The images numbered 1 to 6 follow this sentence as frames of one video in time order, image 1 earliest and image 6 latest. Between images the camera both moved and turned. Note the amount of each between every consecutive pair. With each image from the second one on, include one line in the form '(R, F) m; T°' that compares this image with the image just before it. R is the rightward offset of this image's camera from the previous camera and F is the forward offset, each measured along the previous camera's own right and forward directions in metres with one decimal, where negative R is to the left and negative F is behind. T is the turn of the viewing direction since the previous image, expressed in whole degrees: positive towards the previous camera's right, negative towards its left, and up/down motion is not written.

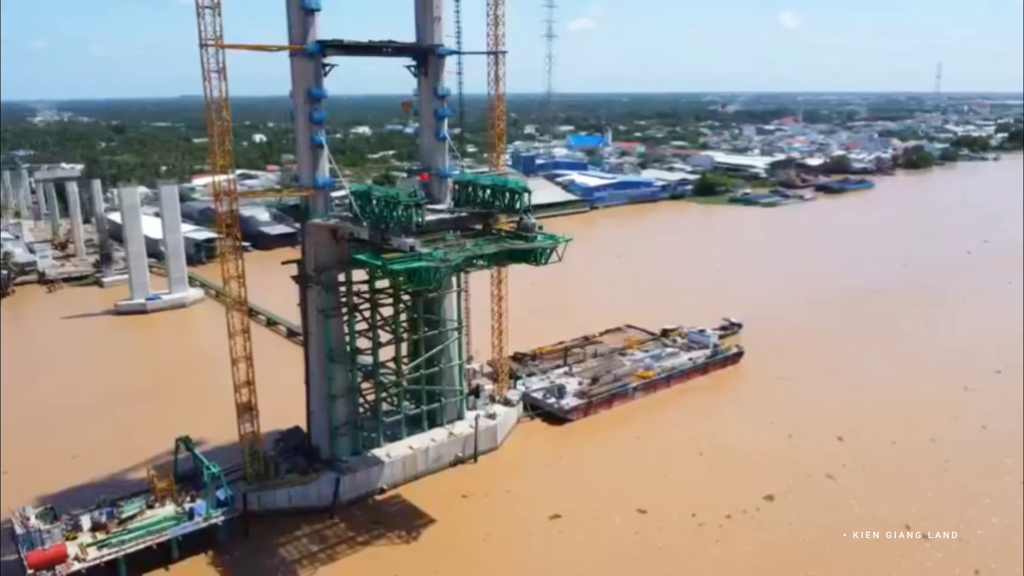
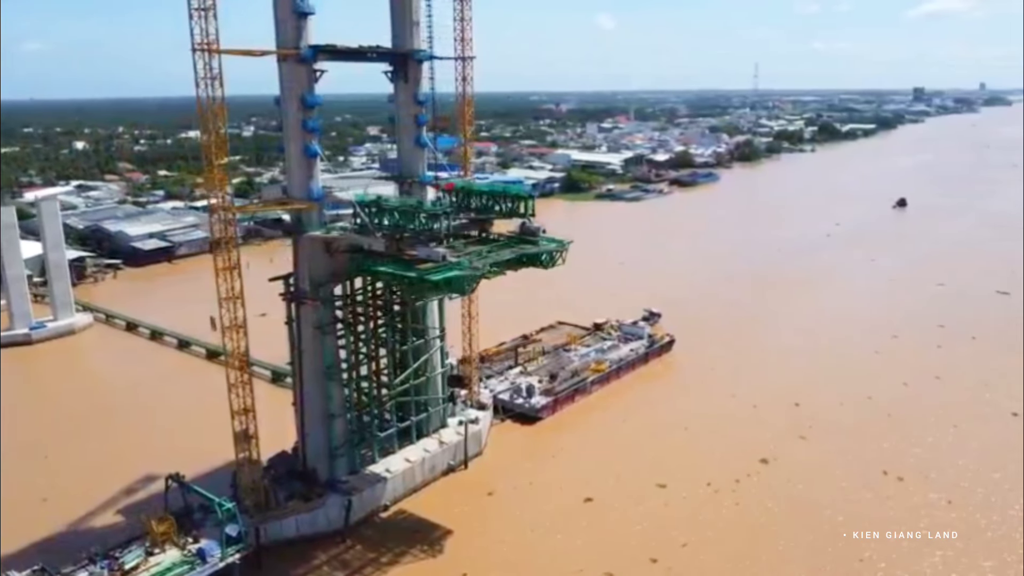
(-2.7, +0.2) m; +12°
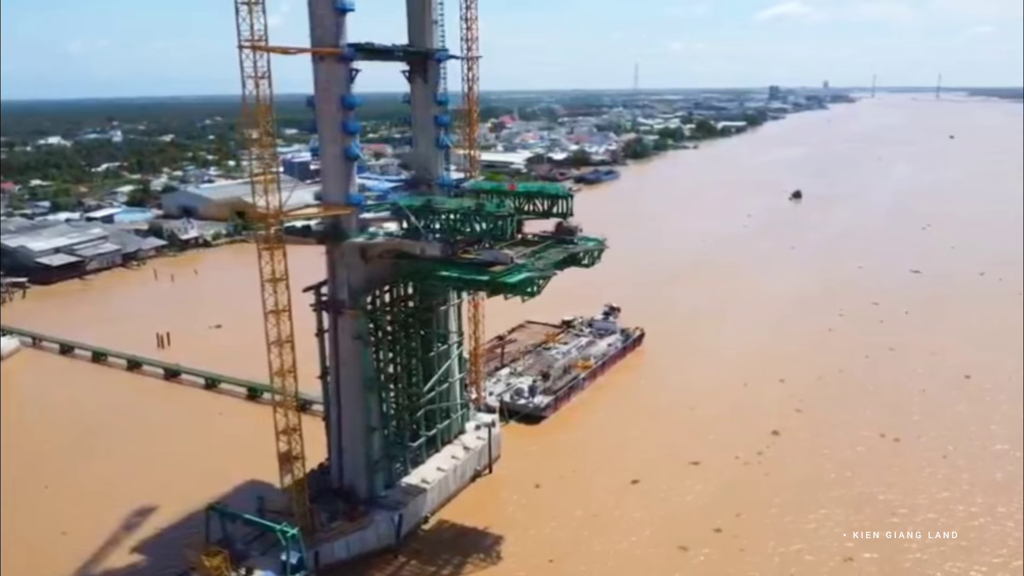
(-2.6, +0.3) m; +9°
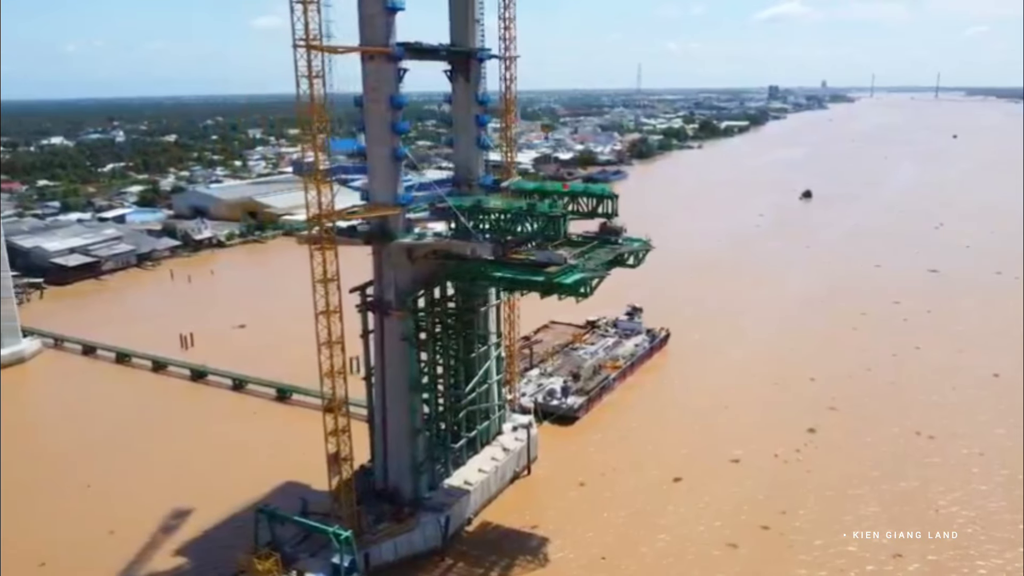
(-0.7, +0.1) m; 0°
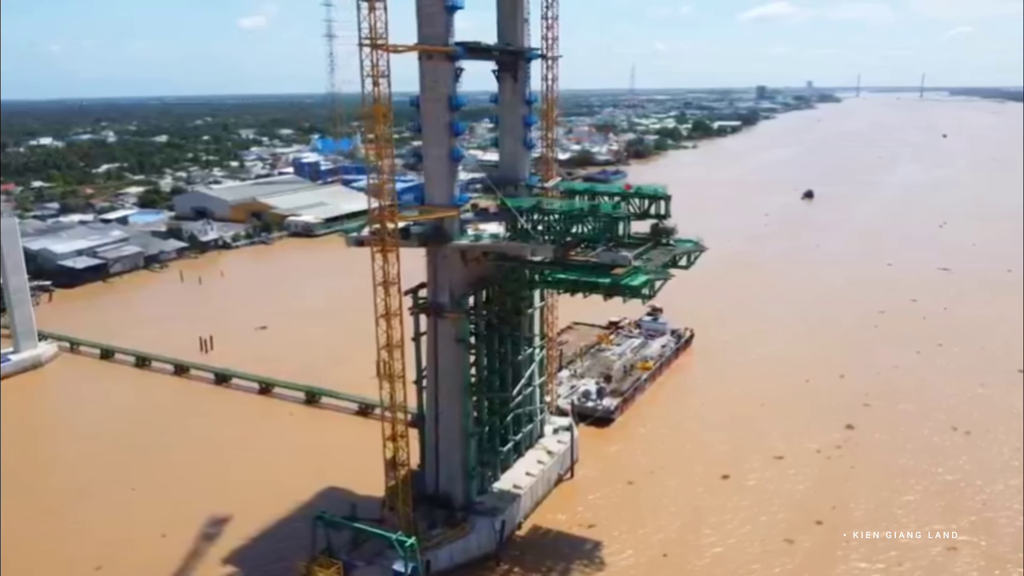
(-1.0, +0.1) m; +1°
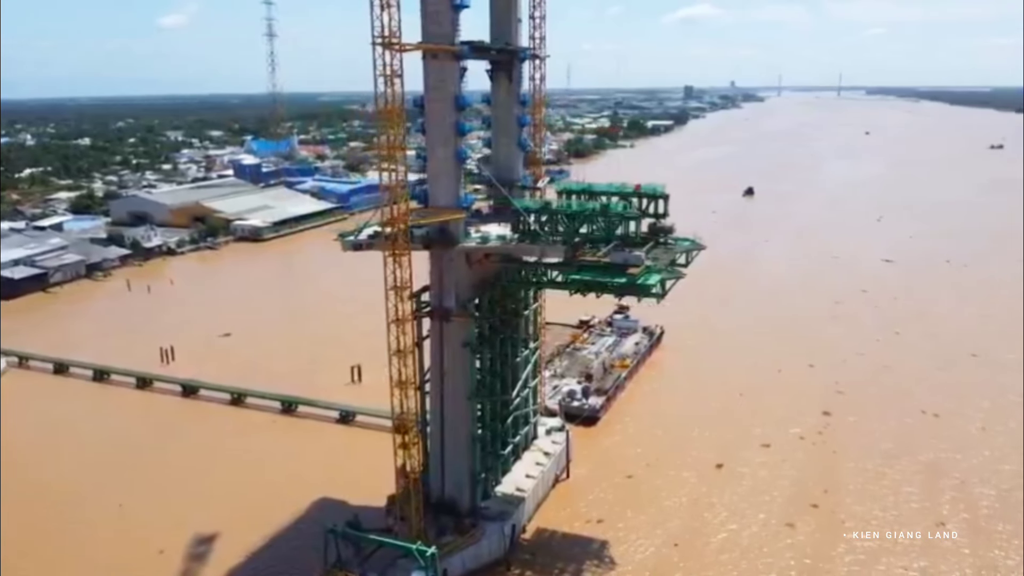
(-1.1, +0.2) m; +5°
